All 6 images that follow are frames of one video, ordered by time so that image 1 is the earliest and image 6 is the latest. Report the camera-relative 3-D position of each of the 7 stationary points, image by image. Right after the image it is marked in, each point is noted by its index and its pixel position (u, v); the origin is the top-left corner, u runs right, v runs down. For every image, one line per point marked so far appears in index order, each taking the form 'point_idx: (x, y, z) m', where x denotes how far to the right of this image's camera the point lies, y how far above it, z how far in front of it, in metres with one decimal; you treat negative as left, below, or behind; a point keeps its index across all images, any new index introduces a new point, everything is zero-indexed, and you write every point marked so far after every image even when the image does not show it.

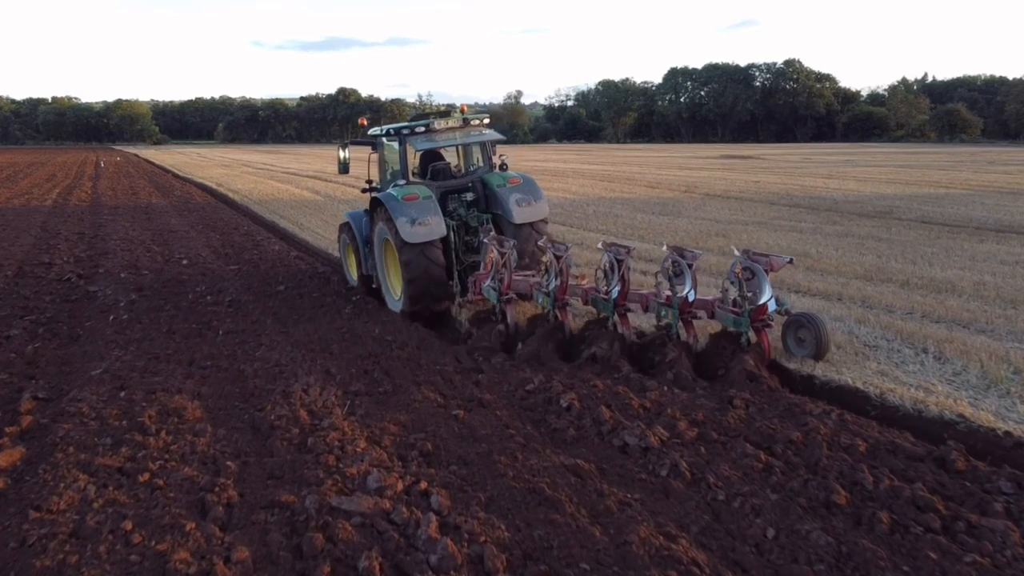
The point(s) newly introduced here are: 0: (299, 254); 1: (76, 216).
0: (-3.5, +0.6, +13.3) m
1: (-10.1, +1.6, +18.6) m
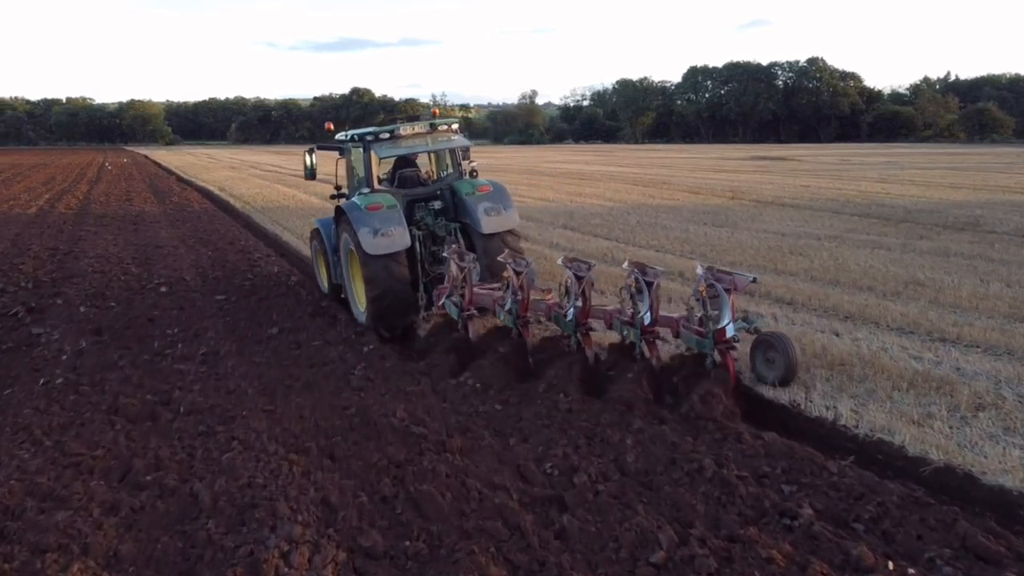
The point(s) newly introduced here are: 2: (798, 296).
0: (-2.9, +0.2, +11.2) m
1: (-9.4, +1.2, +16.5) m
2: (+3.4, -0.1, +9.6) m
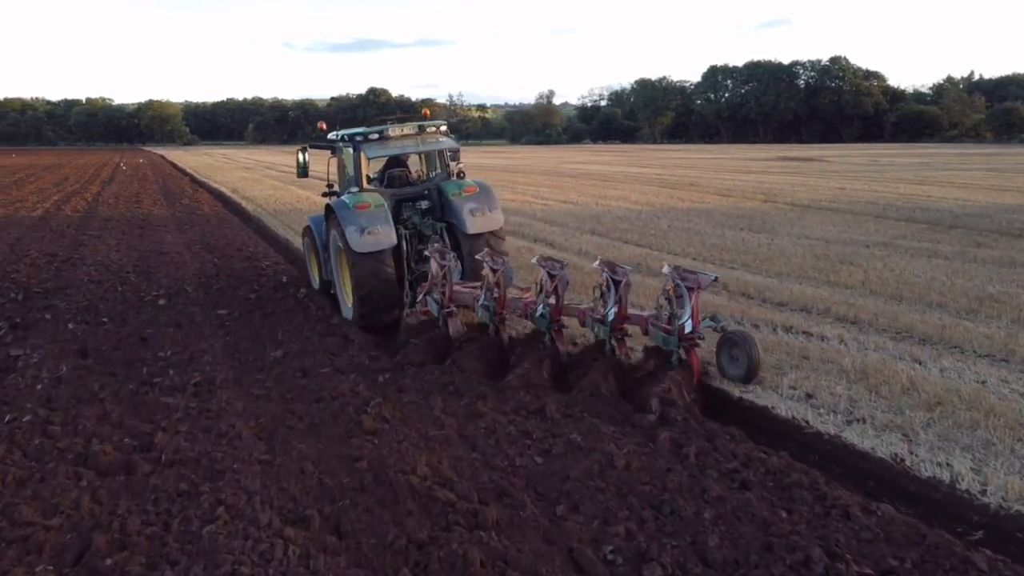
0: (-2.6, 0.0, +10.3) m
1: (-8.9, +1.1, +15.8) m
2: (+3.7, -0.2, +8.6) m
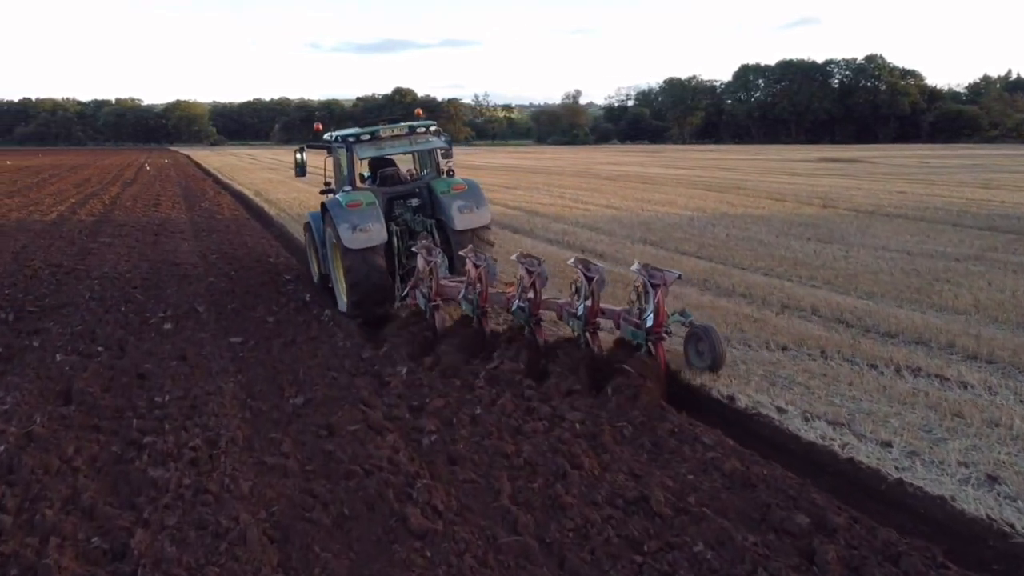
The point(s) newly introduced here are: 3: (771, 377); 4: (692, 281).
0: (-2.0, -0.2, +9.1) m
1: (-8.1, +0.9, +14.7) m
2: (+4.3, -0.5, +7.2) m
3: (+2.0, -0.7, +6.3) m
4: (+2.3, +0.1, +10.6) m
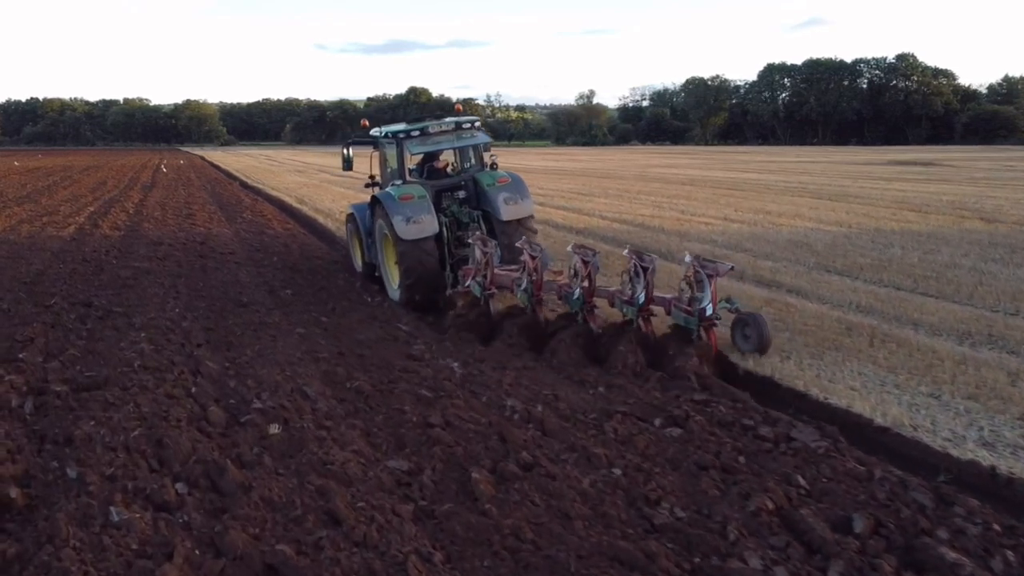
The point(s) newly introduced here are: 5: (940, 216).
0: (0.0, -0.8, +6.1) m
1: (-6.1, +0.3, +11.8) m
2: (+6.2, -1.1, +4.1) m
3: (+4.0, -1.2, +3.2) m
4: (+4.3, -0.5, +7.5) m
5: (+9.1, +1.5, +16.5) m
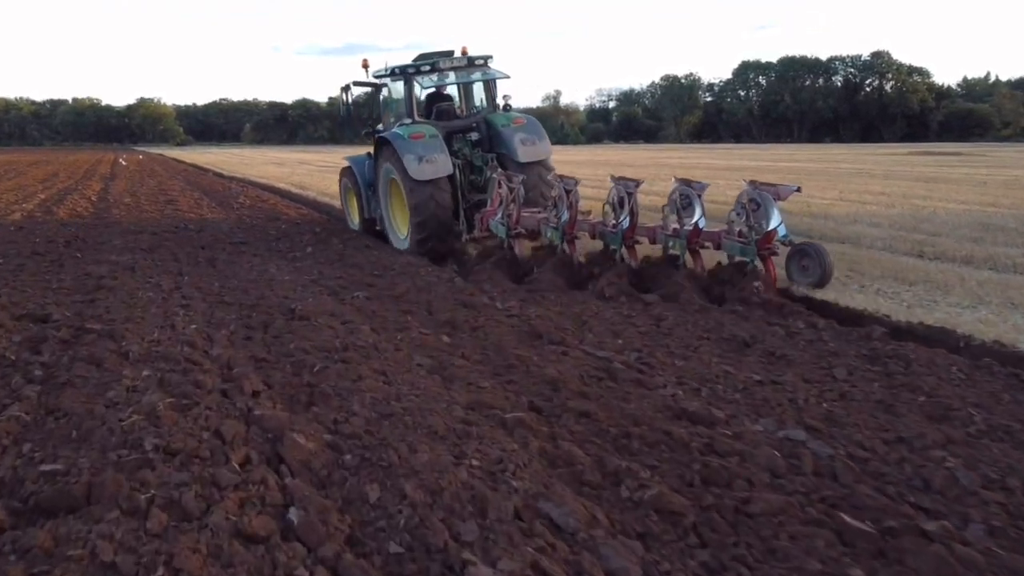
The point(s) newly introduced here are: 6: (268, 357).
0: (+1.7, -0.7, +2.8) m
1: (-4.7, +0.3, +8.2) m
2: (+8.0, -1.0, +1.2) m
3: (+5.8, -1.2, +0.2) m
4: (+5.9, -0.4, +4.5) m
5: (+10.3, +1.5, +13.7) m
6: (-1.4, -0.4, +4.6) m
